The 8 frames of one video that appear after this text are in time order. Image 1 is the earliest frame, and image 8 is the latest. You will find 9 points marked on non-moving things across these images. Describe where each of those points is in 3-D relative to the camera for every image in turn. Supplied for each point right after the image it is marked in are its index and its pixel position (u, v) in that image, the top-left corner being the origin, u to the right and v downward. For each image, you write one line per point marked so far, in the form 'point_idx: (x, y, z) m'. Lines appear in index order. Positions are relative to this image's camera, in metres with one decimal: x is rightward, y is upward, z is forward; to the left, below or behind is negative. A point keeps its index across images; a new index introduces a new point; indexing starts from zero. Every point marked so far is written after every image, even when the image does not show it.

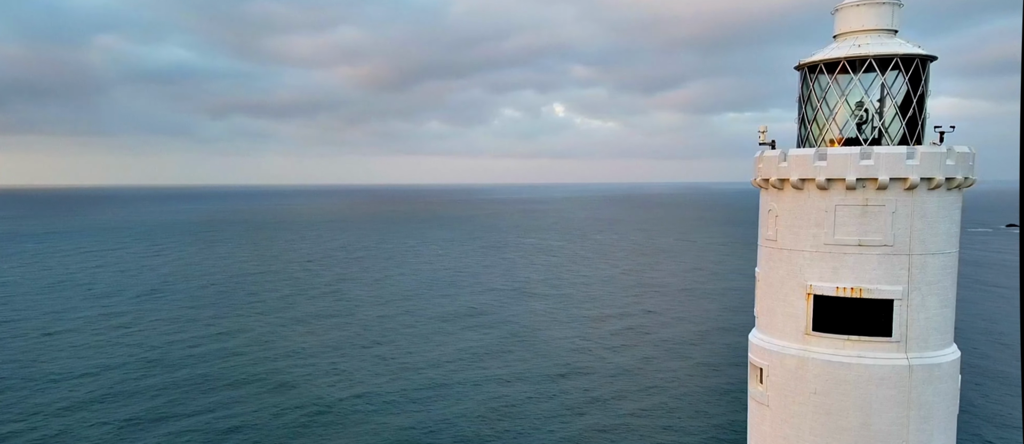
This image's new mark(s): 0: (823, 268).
0: (+5.3, -0.8, +13.3) m
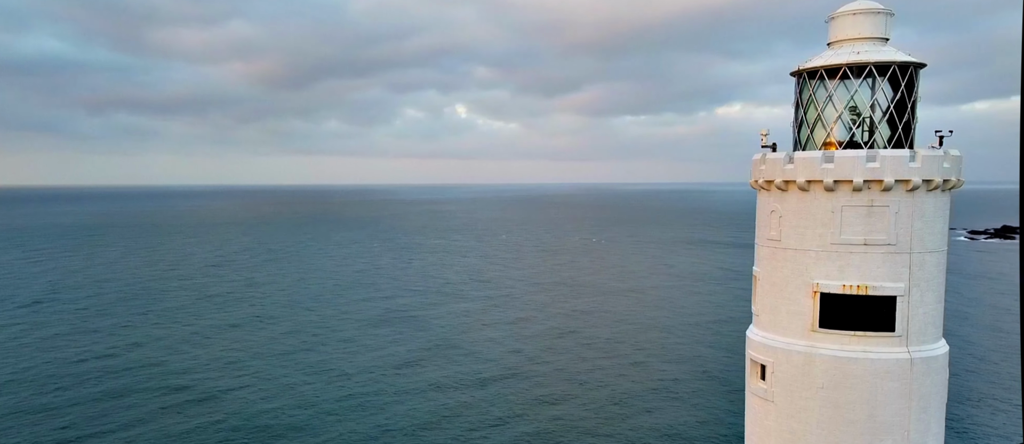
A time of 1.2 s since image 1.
0: (+5.6, -0.8, +13.7) m
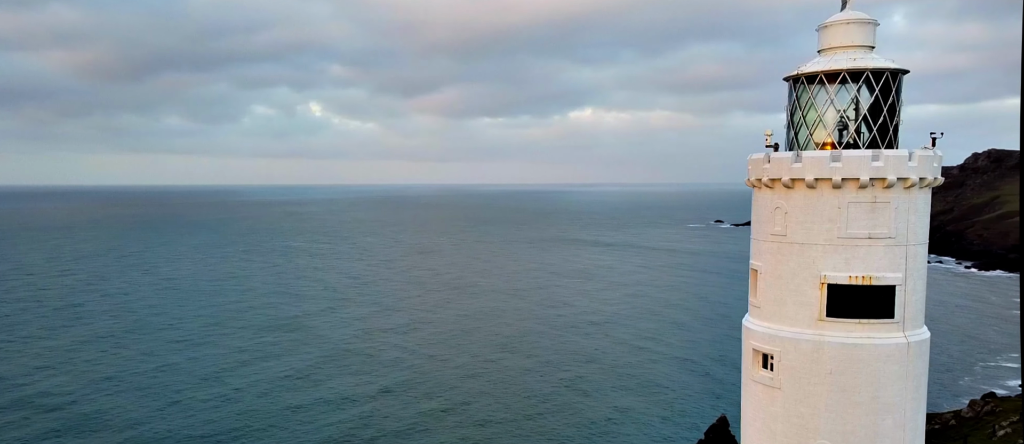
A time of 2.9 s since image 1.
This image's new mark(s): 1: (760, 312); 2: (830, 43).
0: (+6.1, -0.7, +14.6) m
1: (+4.7, -1.8, +15.3) m
2: (+5.7, +3.4, +14.9) m
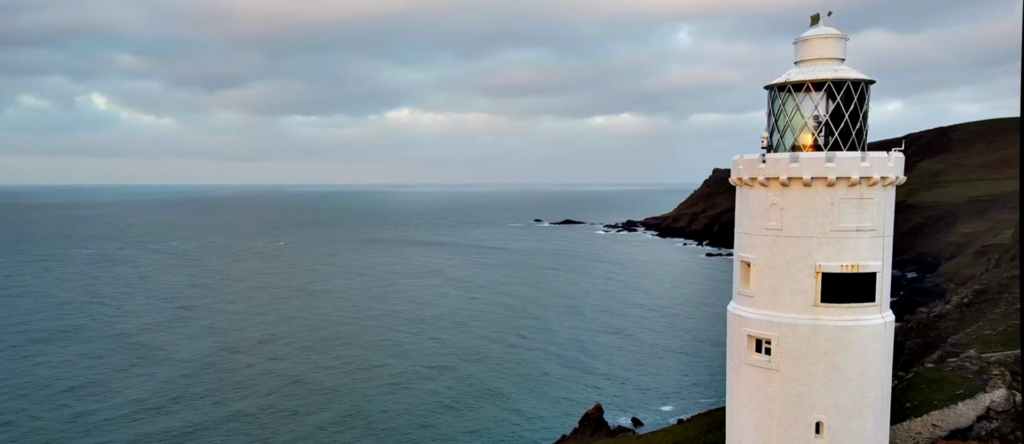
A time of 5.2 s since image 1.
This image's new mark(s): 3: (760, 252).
0: (+6.6, -0.6, +16.2) m
1: (+5.3, -1.7, +16.9) m
2: (+6.2, +3.6, +16.5) m
3: (+5.3, -0.7, +16.9) m
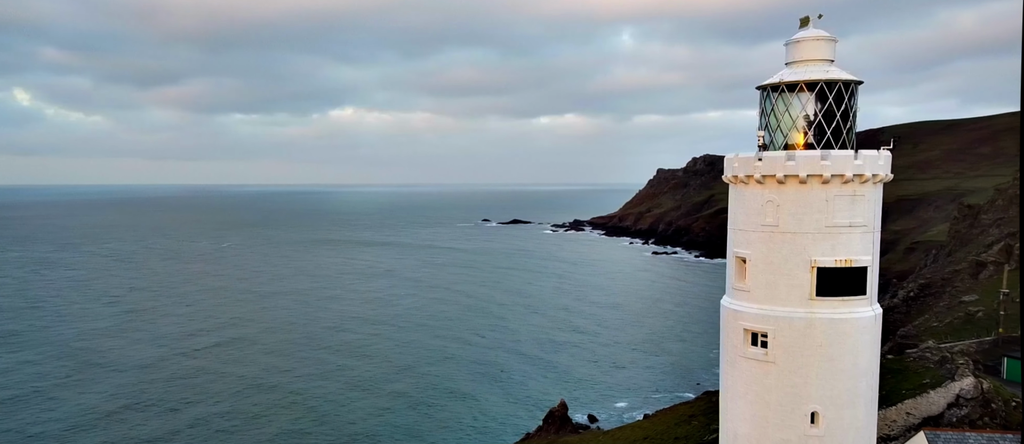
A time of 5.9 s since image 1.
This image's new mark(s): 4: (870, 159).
0: (+6.7, -0.5, +16.7) m
1: (+5.3, -1.6, +17.4) m
2: (+6.2, +3.6, +17.0) m
3: (+5.4, -0.6, +17.4) m
4: (+7.6, +1.3, +16.4) m
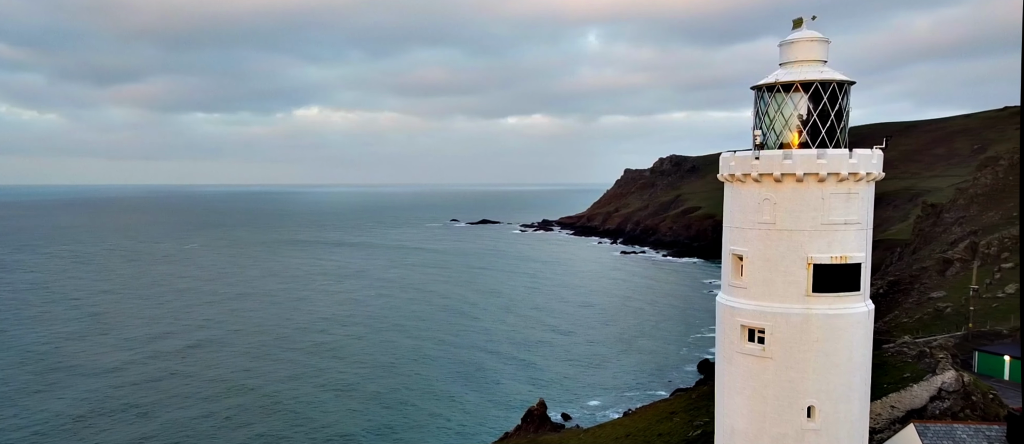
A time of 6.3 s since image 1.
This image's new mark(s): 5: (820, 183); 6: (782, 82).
0: (+6.7, -0.5, +17.0) m
1: (+5.4, -1.6, +17.8) m
2: (+6.3, +3.7, +17.4) m
3: (+5.5, -0.5, +17.8) m
4: (+7.6, +1.4, +16.6) m
5: (+6.6, +0.8, +16.8) m
6: (+6.0, +3.1, +17.2) m
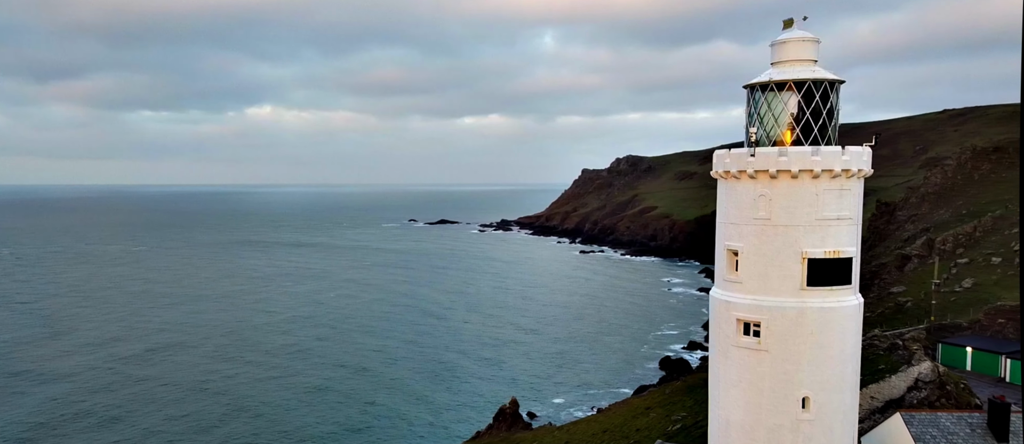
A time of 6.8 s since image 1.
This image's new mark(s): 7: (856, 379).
0: (+6.8, -0.4, +17.5) m
1: (+5.4, -1.5, +18.2) m
2: (+6.3, +3.8, +17.8) m
3: (+5.5, -0.4, +18.1) m
4: (+7.6, +1.5, +17.1) m
5: (+6.7, +0.9, +17.3) m
6: (+6.0, +3.2, +17.6) m
7: (+8.0, -3.6, +17.9) m
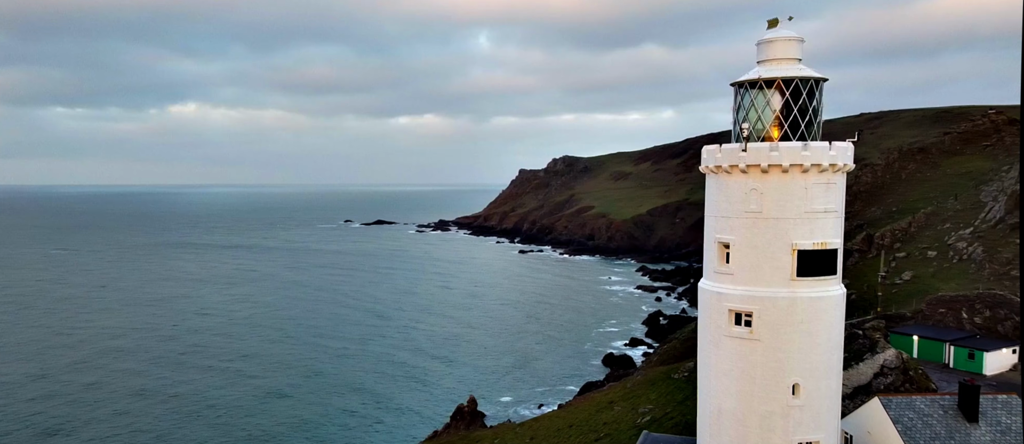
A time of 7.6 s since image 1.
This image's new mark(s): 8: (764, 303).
0: (+6.8, -0.2, +18.1) m
1: (+5.4, -1.3, +18.7) m
2: (+6.3, +4.0, +18.4) m
3: (+5.5, -0.3, +18.6) m
4: (+7.6, +1.7, +17.8) m
5: (+6.7, +1.1, +17.9) m
6: (+6.0, +3.3, +18.1) m
7: (+8.0, -3.5, +18.6) m
8: (+5.9, -1.9, +18.3) m
